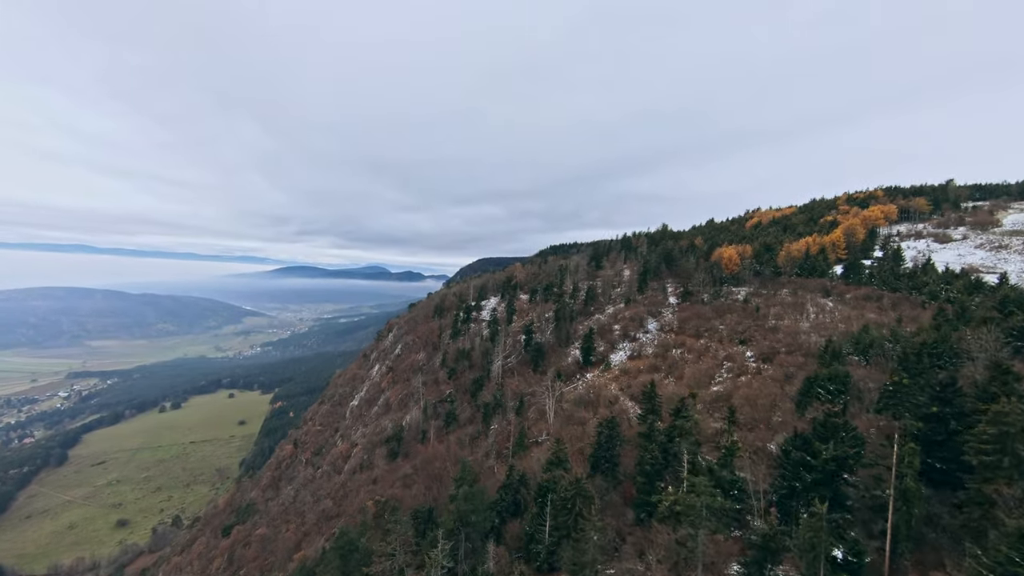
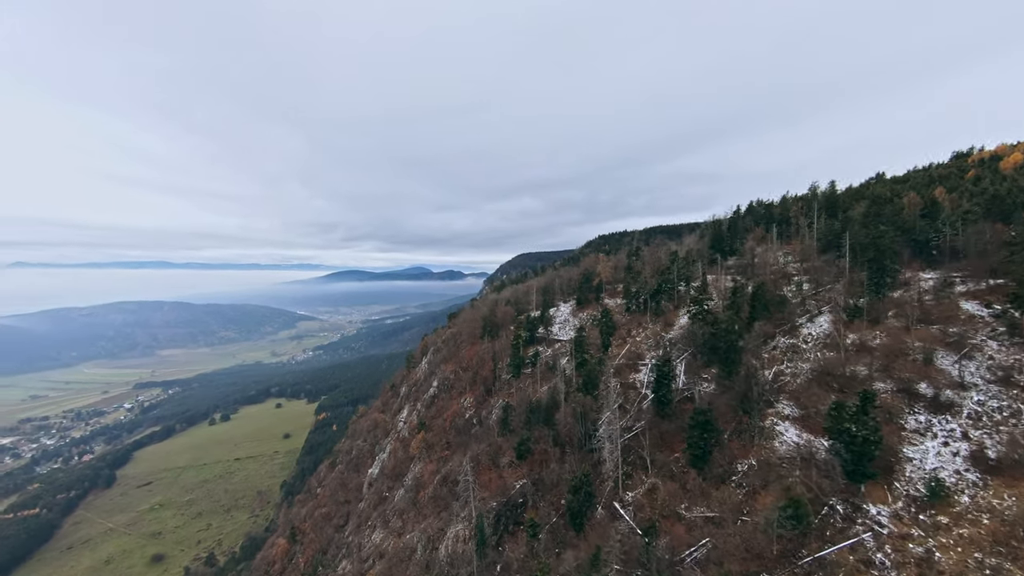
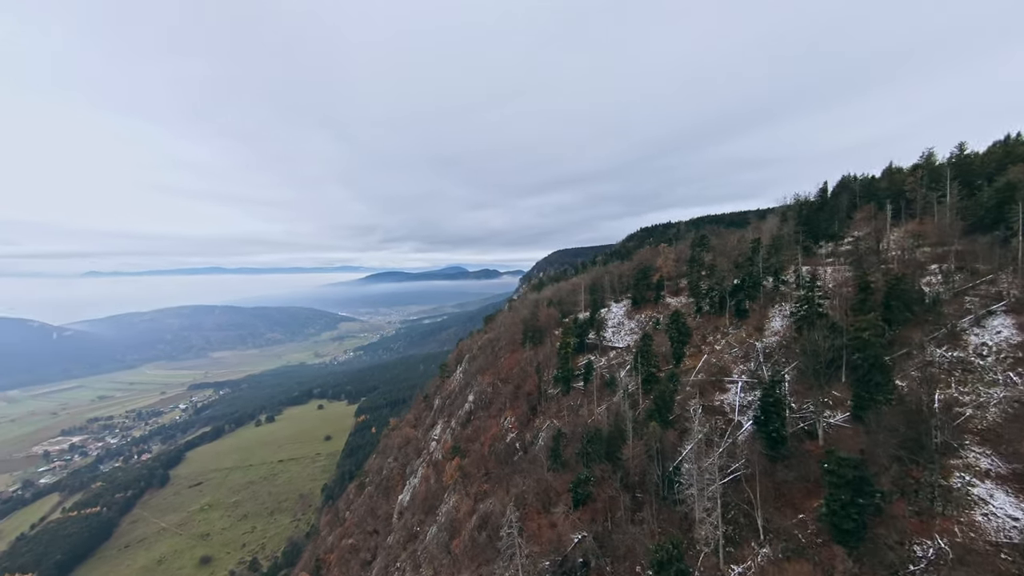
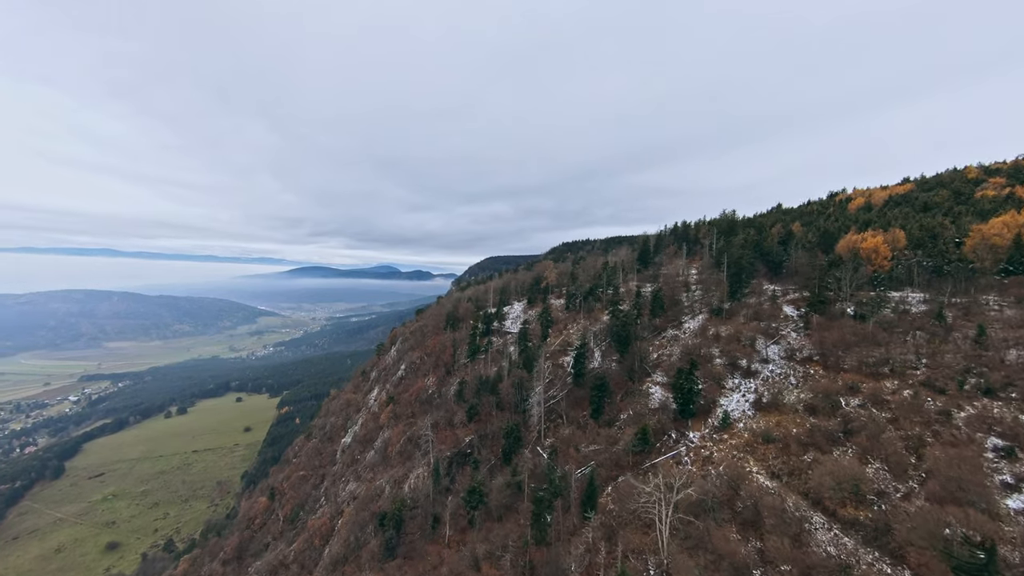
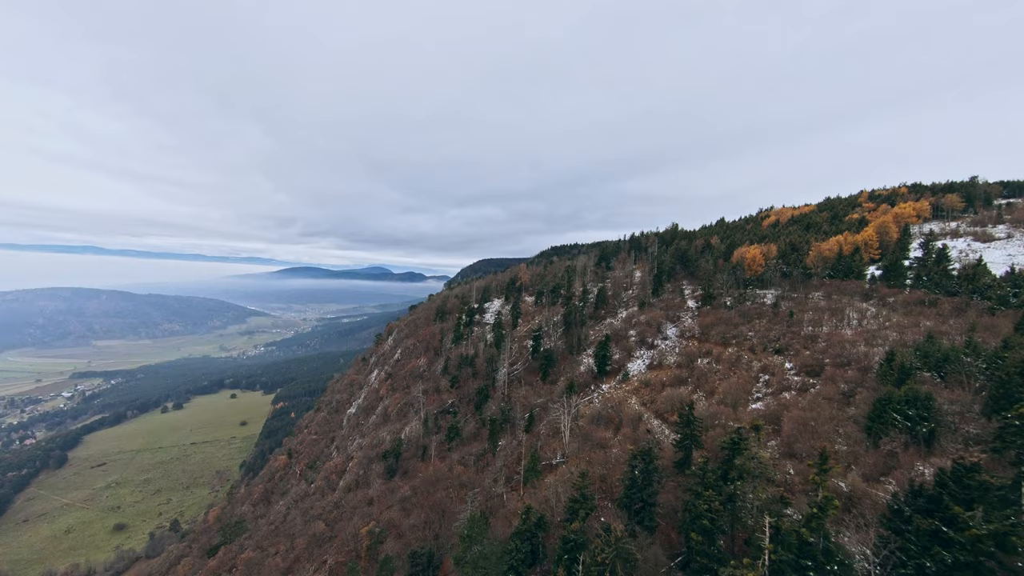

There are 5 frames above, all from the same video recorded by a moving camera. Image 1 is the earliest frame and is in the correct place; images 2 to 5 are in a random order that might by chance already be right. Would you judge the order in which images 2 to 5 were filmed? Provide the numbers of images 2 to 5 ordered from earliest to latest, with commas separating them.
5, 4, 2, 3
